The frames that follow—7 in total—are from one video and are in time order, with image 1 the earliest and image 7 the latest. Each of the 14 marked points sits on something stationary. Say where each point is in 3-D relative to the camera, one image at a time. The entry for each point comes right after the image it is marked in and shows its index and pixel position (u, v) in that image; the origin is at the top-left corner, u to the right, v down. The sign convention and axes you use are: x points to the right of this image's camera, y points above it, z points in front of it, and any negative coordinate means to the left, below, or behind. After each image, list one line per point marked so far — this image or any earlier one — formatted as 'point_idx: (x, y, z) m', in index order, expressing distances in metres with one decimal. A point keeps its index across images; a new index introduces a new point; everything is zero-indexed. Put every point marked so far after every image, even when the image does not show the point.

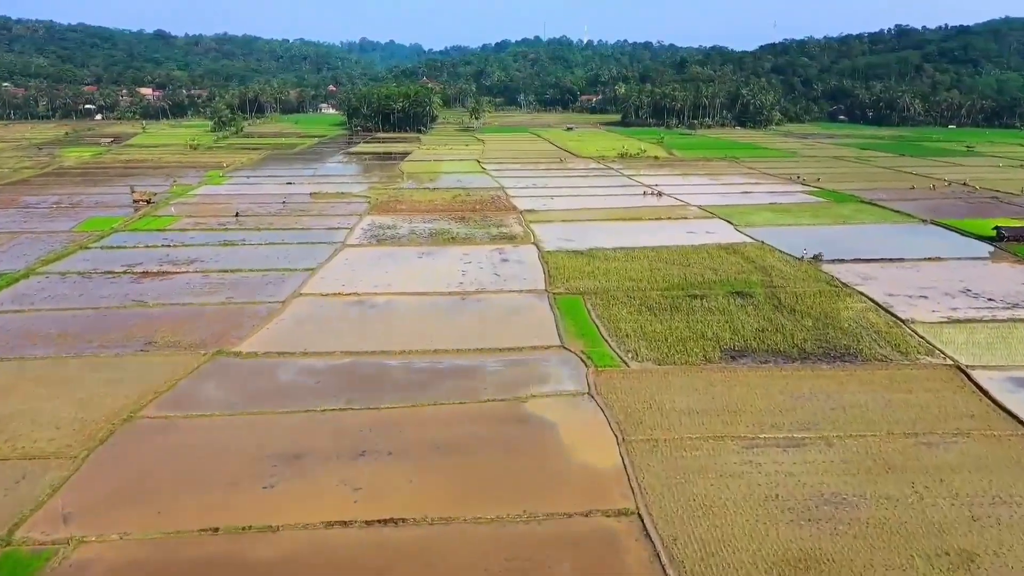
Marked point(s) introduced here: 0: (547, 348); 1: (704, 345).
0: (+0.8, -1.3, +17.1) m
1: (+4.2, -1.3, +17.1) m
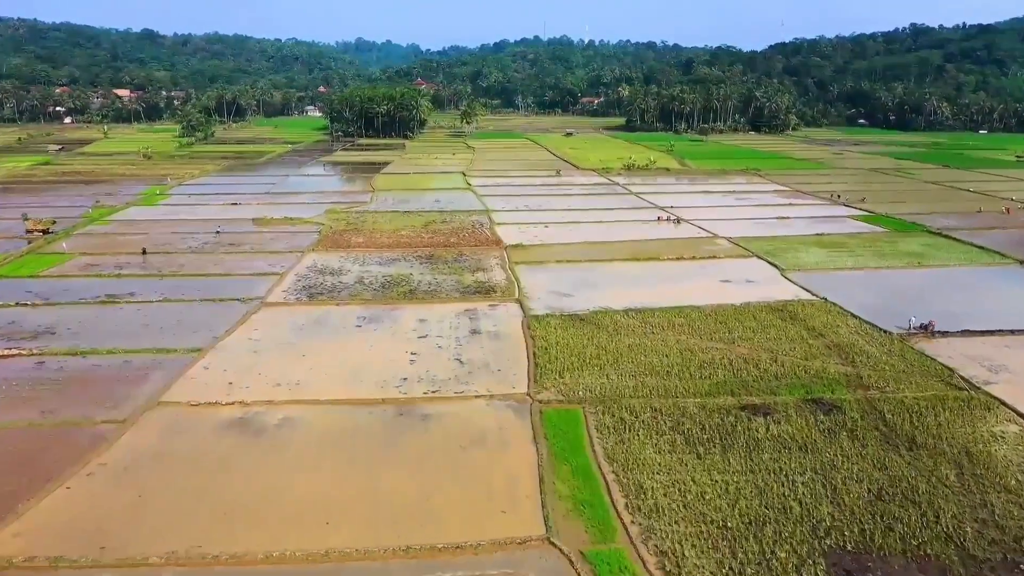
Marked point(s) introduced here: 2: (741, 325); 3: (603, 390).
0: (+0.1, -3.2, +9.9) m
1: (+3.6, -3.2, +9.9) m
2: (+5.5, -0.9, +18.8) m
3: (+1.7, -1.9, +14.8) m
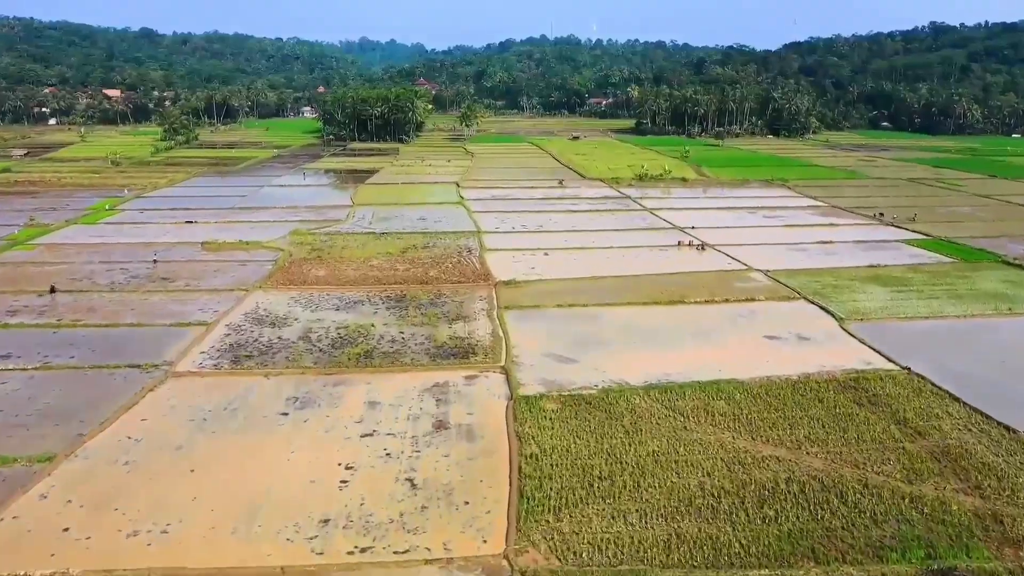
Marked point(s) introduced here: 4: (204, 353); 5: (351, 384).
0: (-0.3, -4.6, +4.9) m
1: (+3.1, -4.5, +4.9) m
2: (+5.1, -2.3, +13.8) m
3: (+1.3, -3.3, +9.8) m
4: (-6.7, -1.4, +16.9) m
5: (-3.2, -1.9, +15.4) m
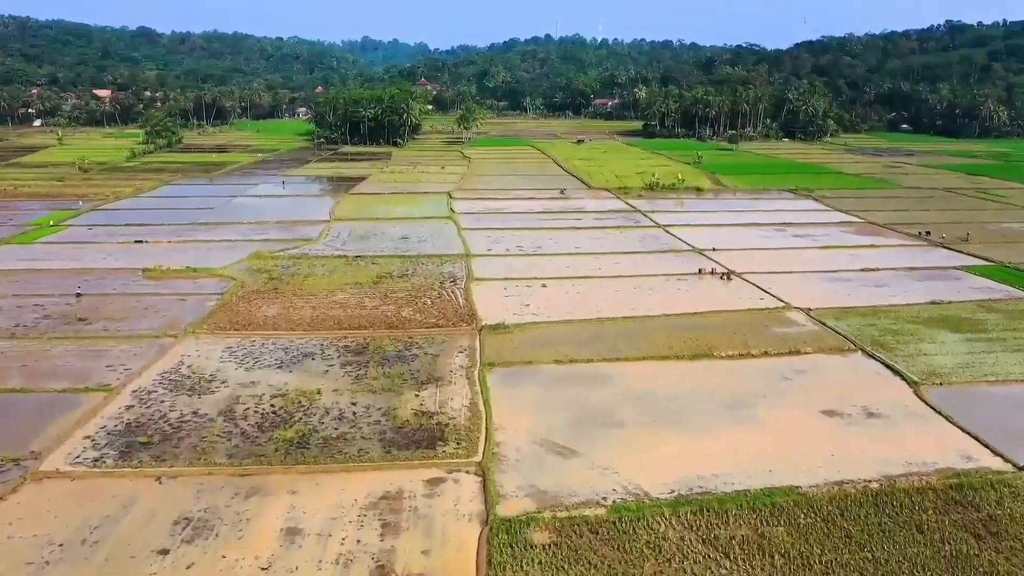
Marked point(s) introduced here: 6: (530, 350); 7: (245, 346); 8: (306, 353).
0: (-0.7, -5.6, +0.8) m
1: (+2.7, -5.6, +0.8) m
2: (+4.8, -3.4, +9.6) m
3: (+1.0, -4.4, +5.7) m
4: (-7.0, -2.5, +12.9) m
5: (-3.5, -3.0, +11.3) m
6: (+0.4, -1.4, +17.3) m
7: (-6.0, -1.3, +17.6) m
8: (-4.5, -1.4, +17.1) m
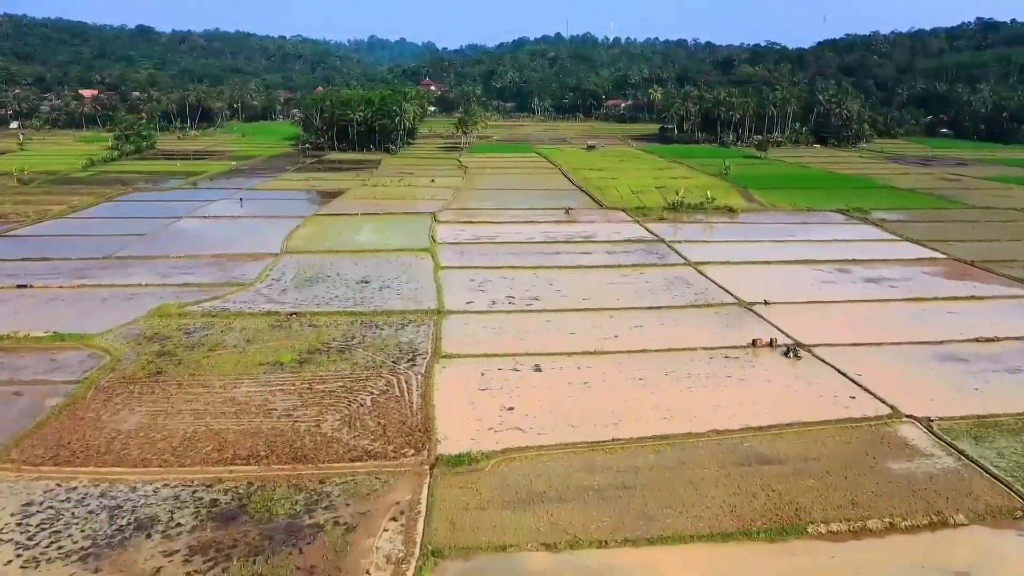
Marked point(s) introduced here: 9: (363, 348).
0: (-1.4, -7.4, -5.8) m
1: (+2.0, -7.3, -5.9) m
2: (+4.2, -5.1, +3.0) m
3: (+0.3, -6.1, -0.9) m
4: (-7.5, -4.2, +6.4) m
5: (-4.1, -4.7, +4.7) m
6: (-0.1, -3.1, +10.6) m
7: (-6.5, -3.0, +11.0) m
8: (-5.0, -3.1, +10.6) m
9: (-3.3, -1.3, +17.5) m
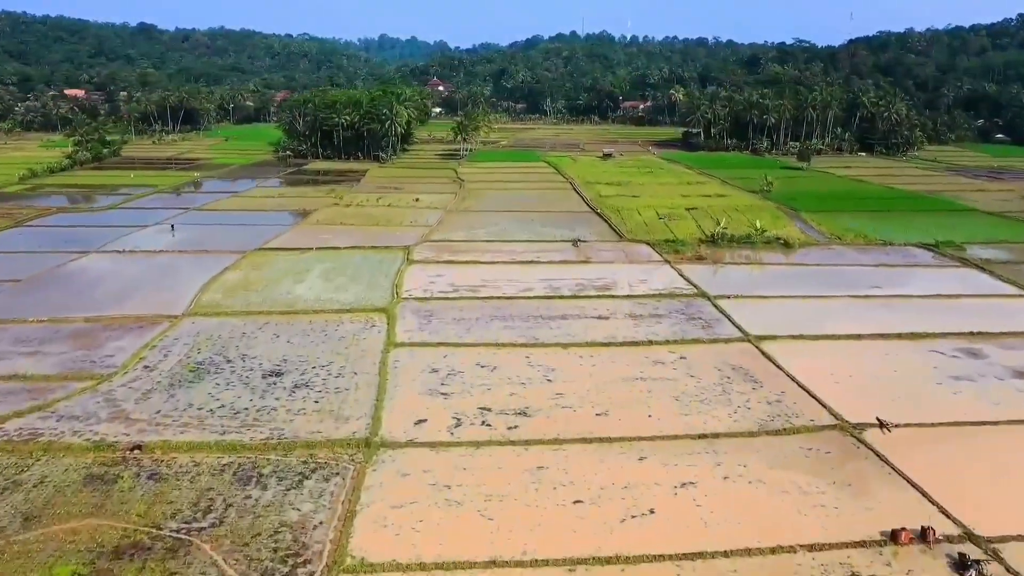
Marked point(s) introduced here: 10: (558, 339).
0: (-2.4, -9.3, -13.2) m
1: (+1.0, -9.3, -13.4) m
2: (+3.4, -7.1, -4.6) m
3: (-0.5, -8.0, -8.4) m
4: (-8.3, -6.1, -0.9) m
5: (-4.8, -6.6, -2.6) m
6: (-0.7, -5.0, +3.2) m
7: (-7.1, -4.9, +3.7) m
8: (-5.6, -5.0, +3.2) m
9: (-3.8, -3.3, +10.1) m
10: (+1.1, -1.2, +18.0) m
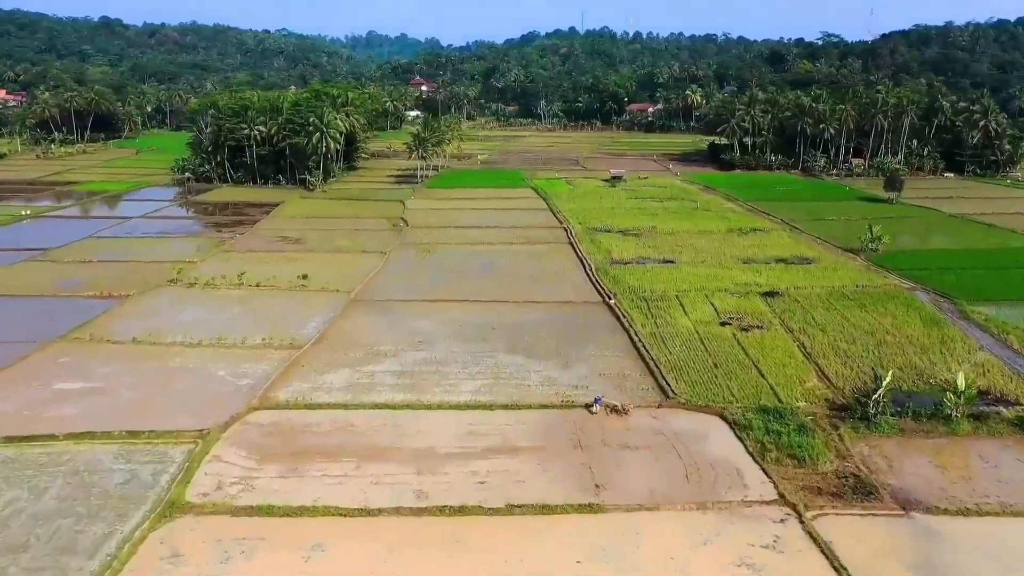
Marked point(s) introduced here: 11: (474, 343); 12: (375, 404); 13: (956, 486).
0: (-3.7, -13.2, -28.3) m
1: (-0.2, -13.2, -28.5) m
2: (+2.1, -11.0, -19.7) m
3: (-1.8, -11.9, -23.5) m
4: (-9.6, -10.0, -16.1) m
5: (-6.1, -10.5, -17.8) m
6: (-2.0, -8.9, -12.0) m
7: (-8.4, -8.8, -11.5) m
8: (-6.9, -8.9, -12.0) m
9: (-5.1, -7.1, -5.1) m
10: (-0.2, -5.1, +2.8) m
11: (-0.9, -1.1, +17.5) m
12: (-2.4, -2.0, +14.1) m
13: (+6.7, -2.9, +11.6) m
